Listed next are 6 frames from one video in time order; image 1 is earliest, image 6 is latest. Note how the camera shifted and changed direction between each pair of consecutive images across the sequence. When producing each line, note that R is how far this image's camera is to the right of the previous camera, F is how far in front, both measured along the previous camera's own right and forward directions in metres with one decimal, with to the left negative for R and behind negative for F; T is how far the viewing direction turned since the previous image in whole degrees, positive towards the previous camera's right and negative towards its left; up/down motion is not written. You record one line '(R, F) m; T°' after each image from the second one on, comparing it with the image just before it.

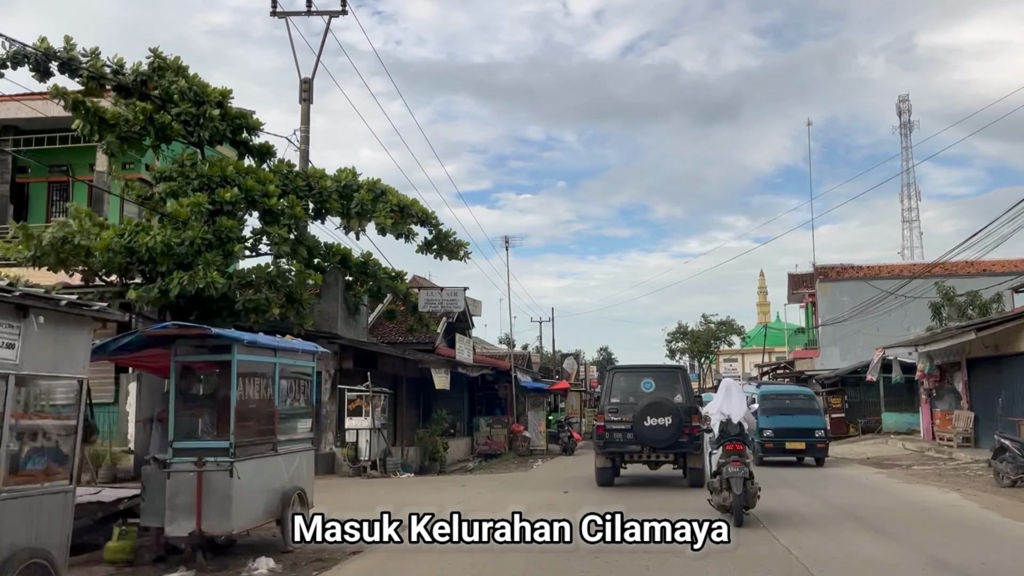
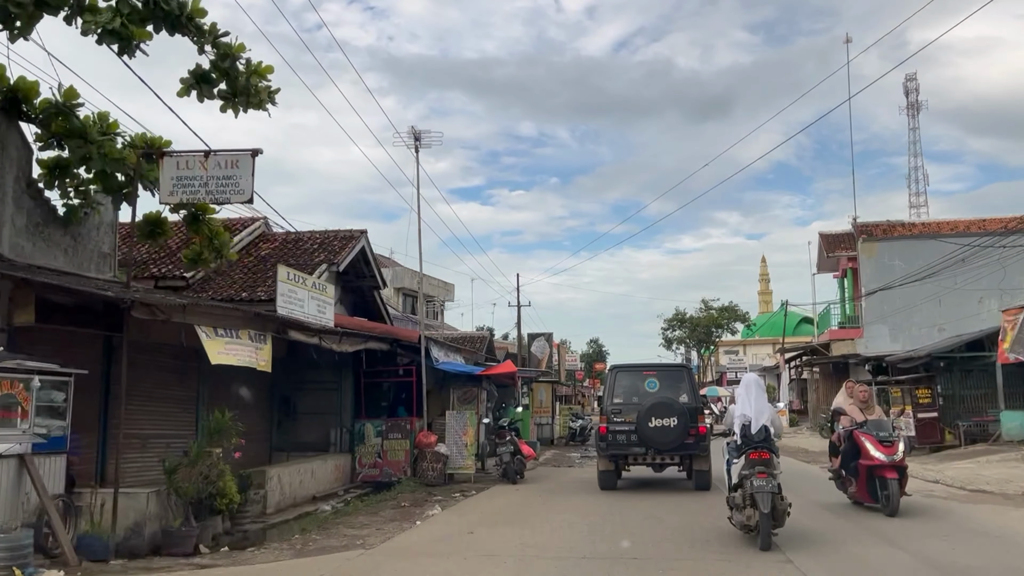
(+1.4, +8.8) m; 0°
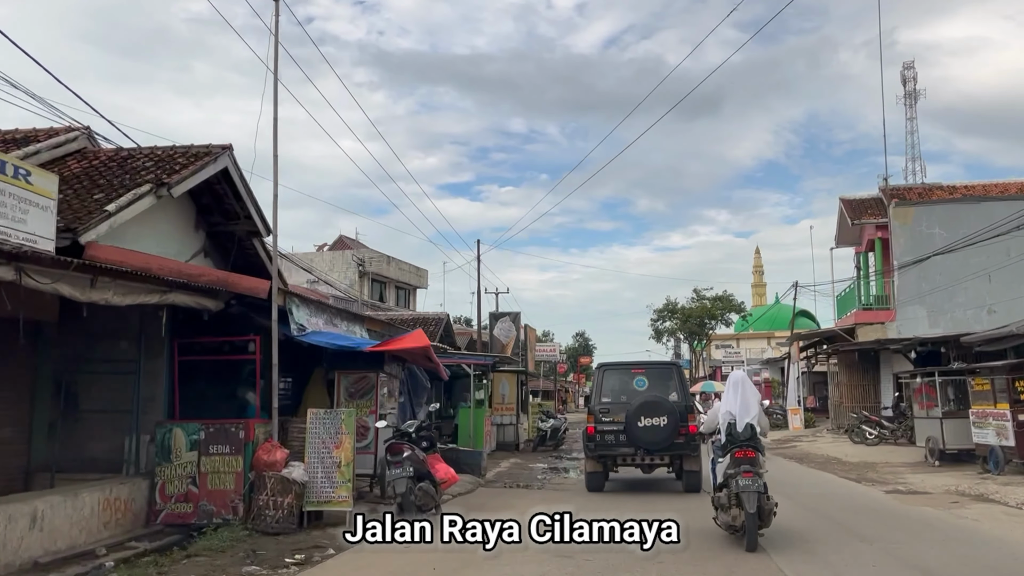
(+0.9, +5.2) m; +1°
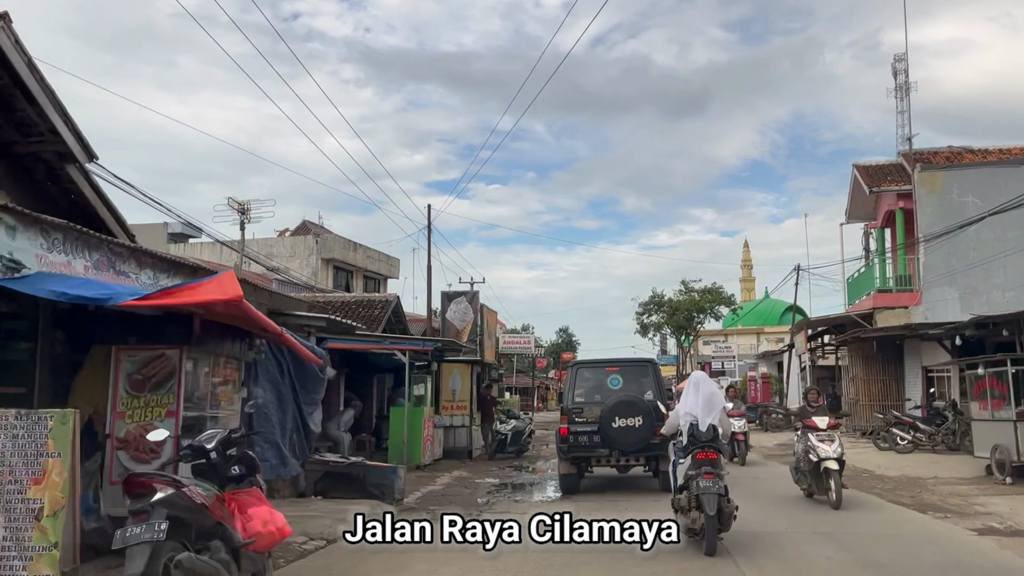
(+0.7, +3.8) m; +1°
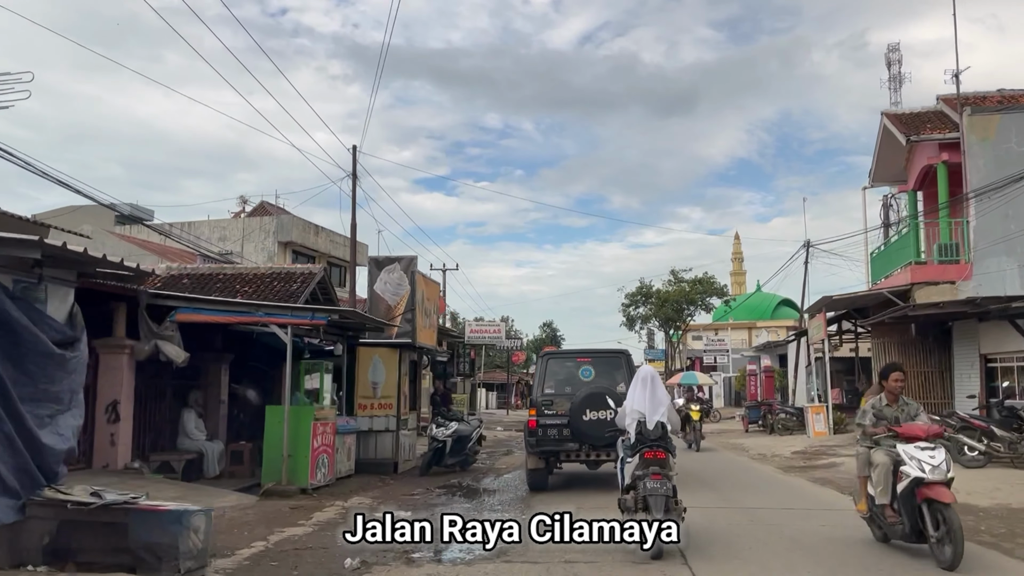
(+0.7, +4.2) m; +1°
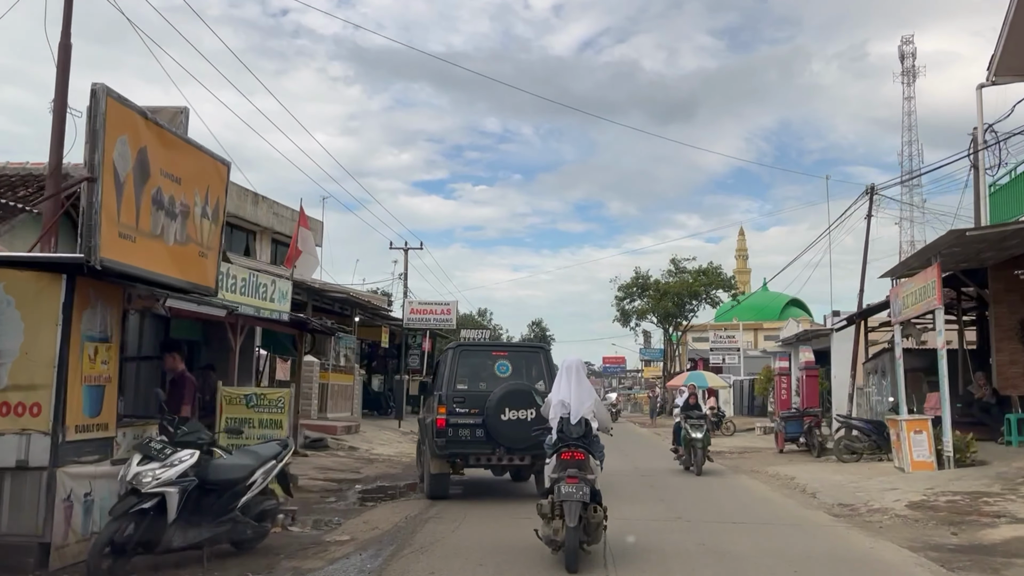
(+1.2, +7.5) m; 0°
